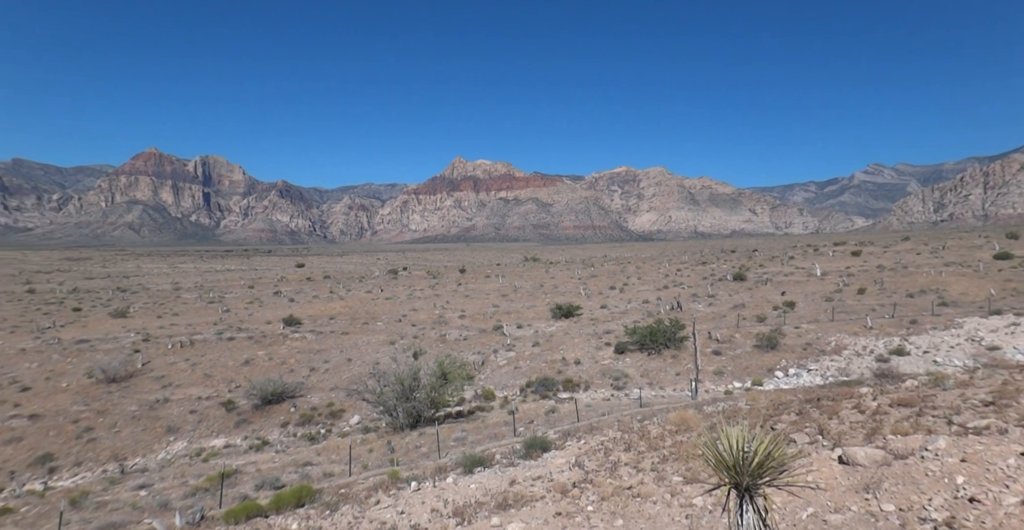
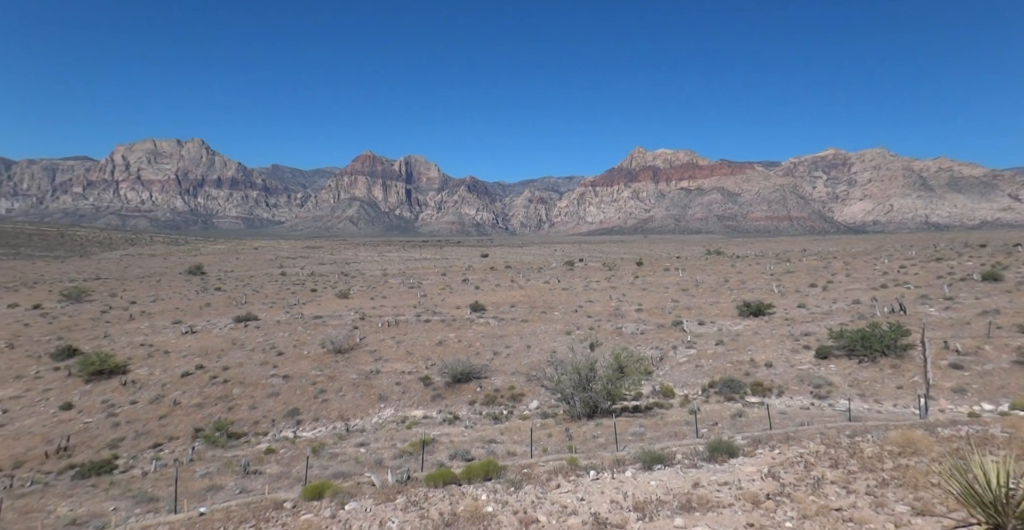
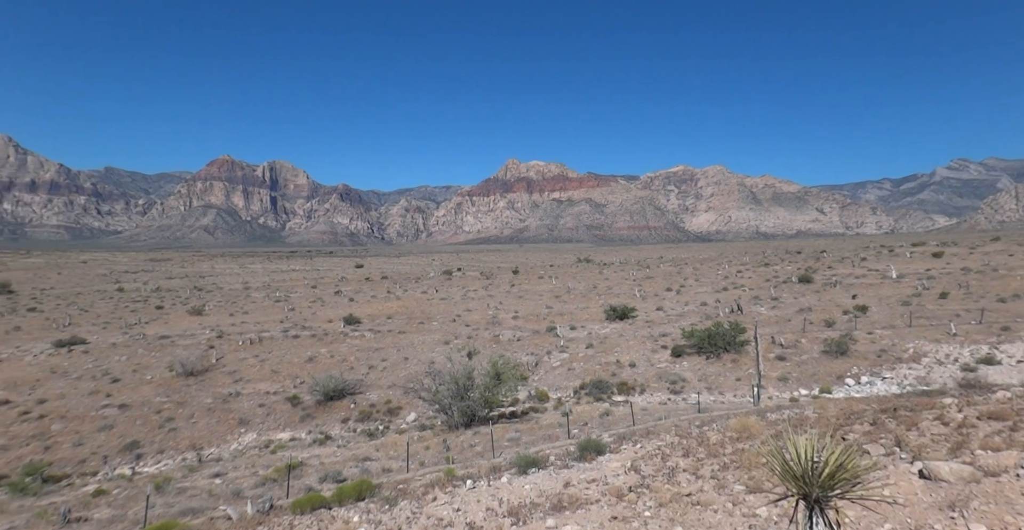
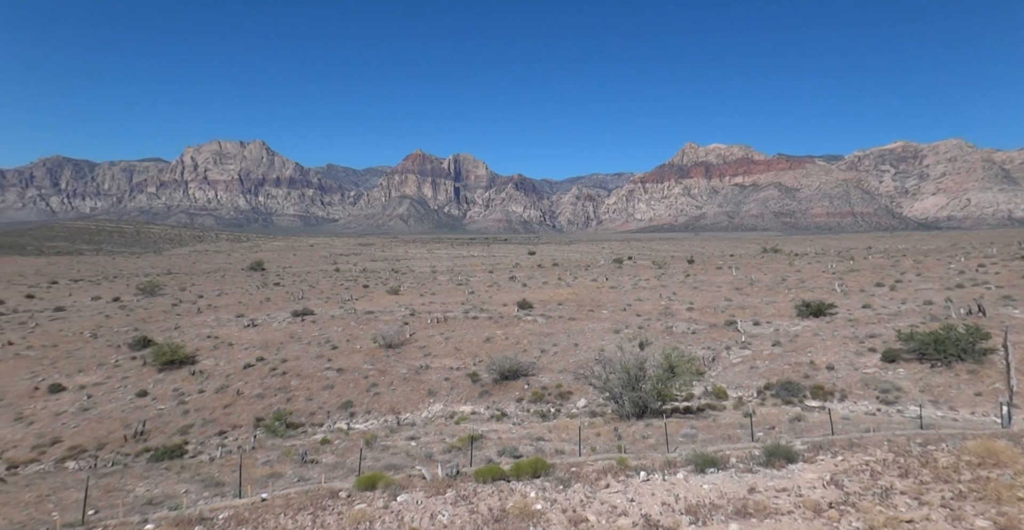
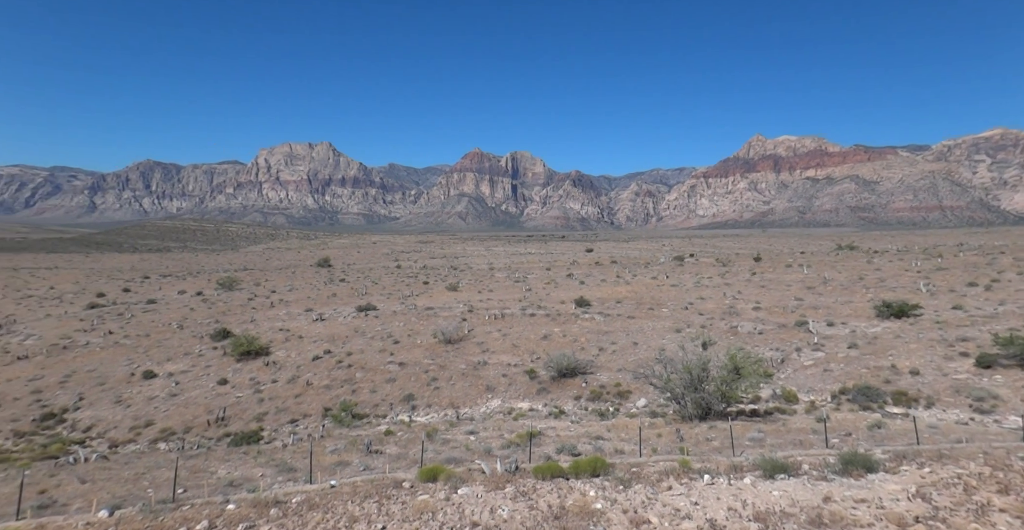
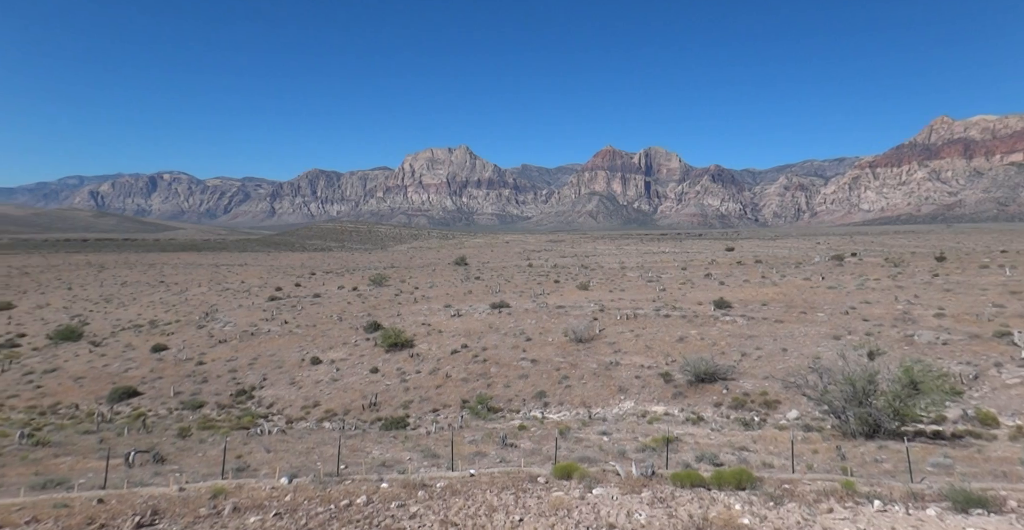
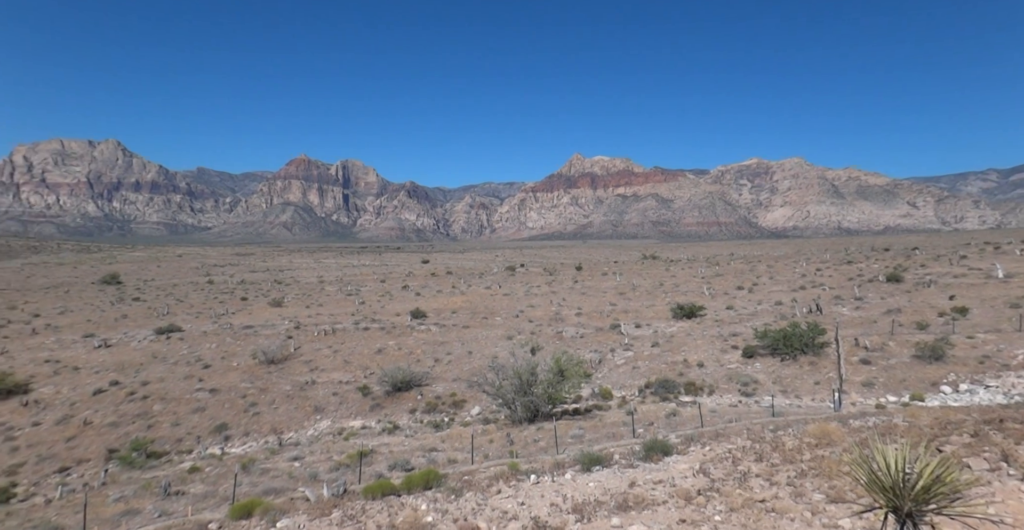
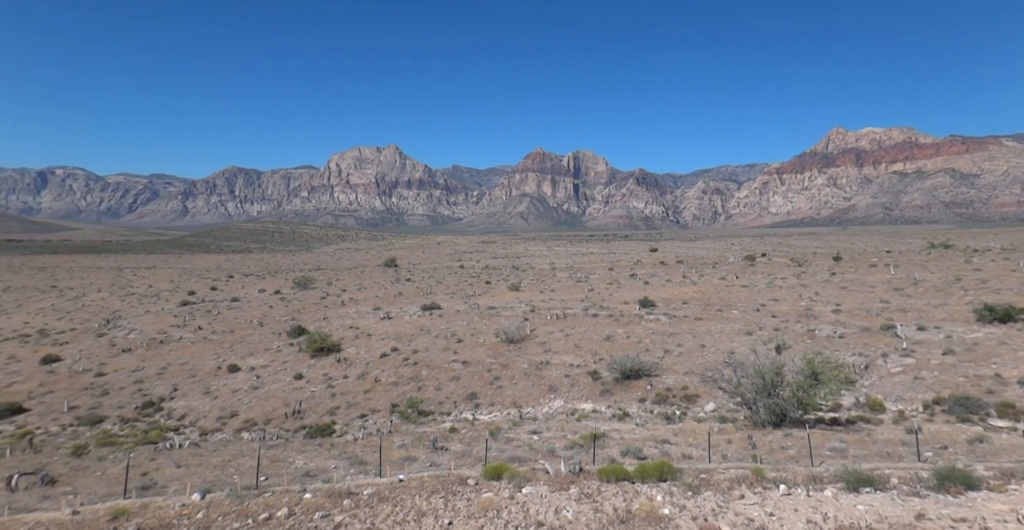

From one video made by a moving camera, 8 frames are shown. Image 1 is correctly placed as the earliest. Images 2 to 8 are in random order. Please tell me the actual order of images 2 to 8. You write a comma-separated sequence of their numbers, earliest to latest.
3, 7, 2, 4, 5, 8, 6
